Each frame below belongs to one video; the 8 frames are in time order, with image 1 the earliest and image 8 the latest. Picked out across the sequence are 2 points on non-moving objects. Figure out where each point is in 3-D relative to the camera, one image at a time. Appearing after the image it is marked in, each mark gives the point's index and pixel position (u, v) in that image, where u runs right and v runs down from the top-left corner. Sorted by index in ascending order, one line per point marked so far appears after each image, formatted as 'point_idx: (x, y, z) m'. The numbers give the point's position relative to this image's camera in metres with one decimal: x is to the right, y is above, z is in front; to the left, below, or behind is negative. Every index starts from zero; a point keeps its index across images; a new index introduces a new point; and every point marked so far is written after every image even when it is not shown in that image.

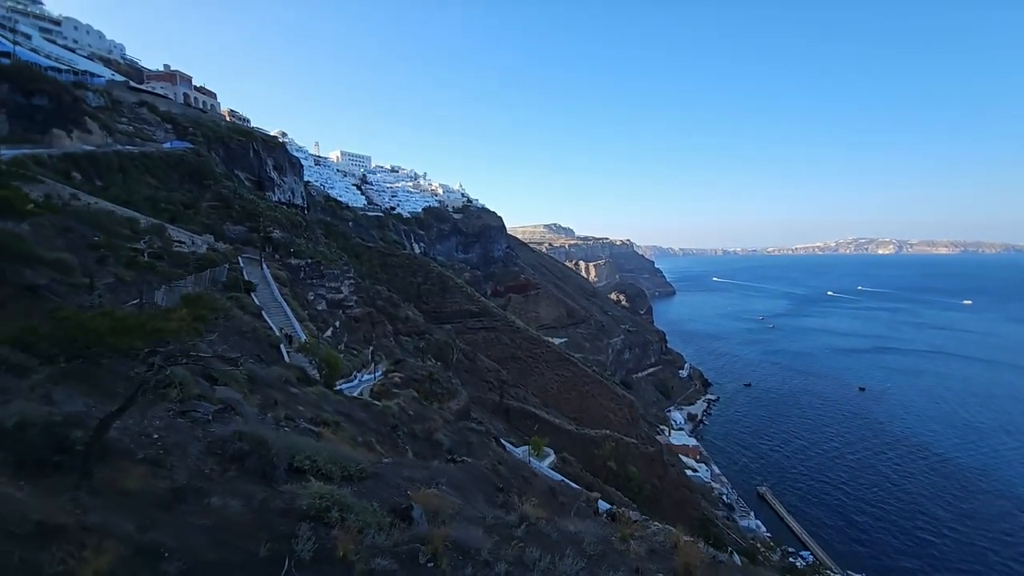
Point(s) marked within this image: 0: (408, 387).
0: (-2.9, -2.7, +14.2) m
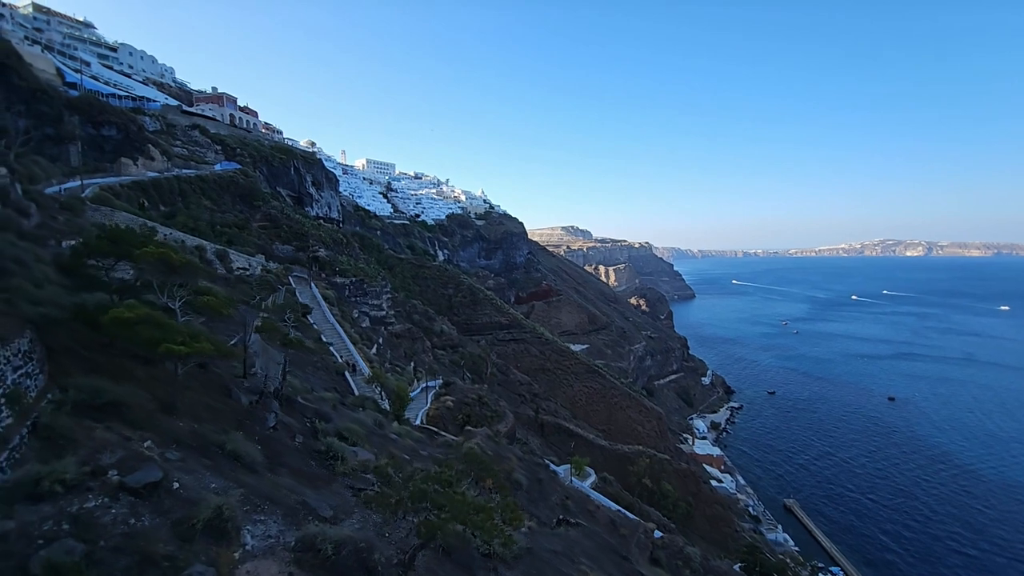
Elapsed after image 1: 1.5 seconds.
0: (-1.5, -3.5, +14.8) m
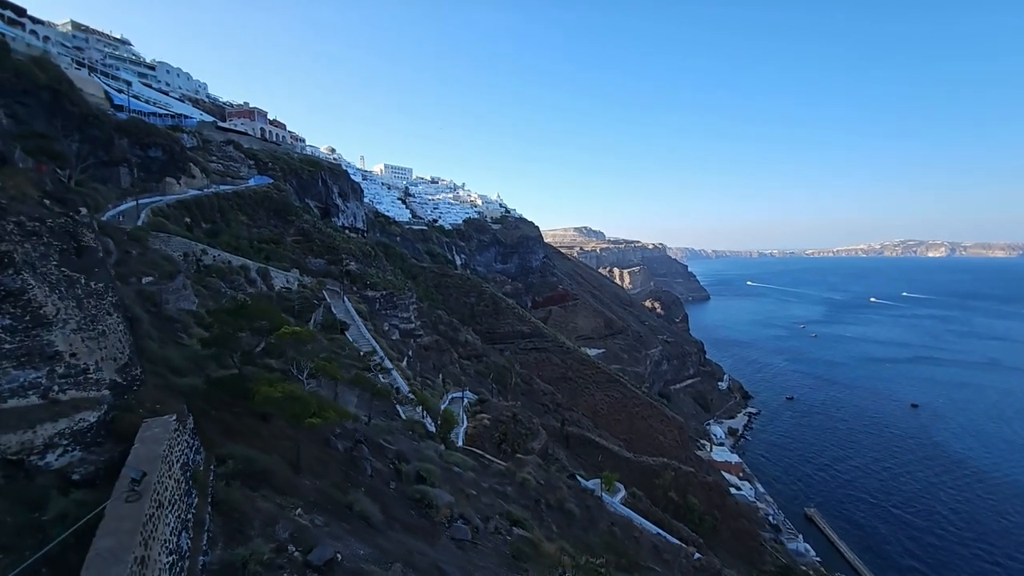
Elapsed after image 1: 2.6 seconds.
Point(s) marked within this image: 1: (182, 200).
0: (-0.5, -4.1, +15.1) m
1: (-12.7, +3.4, +19.9) m
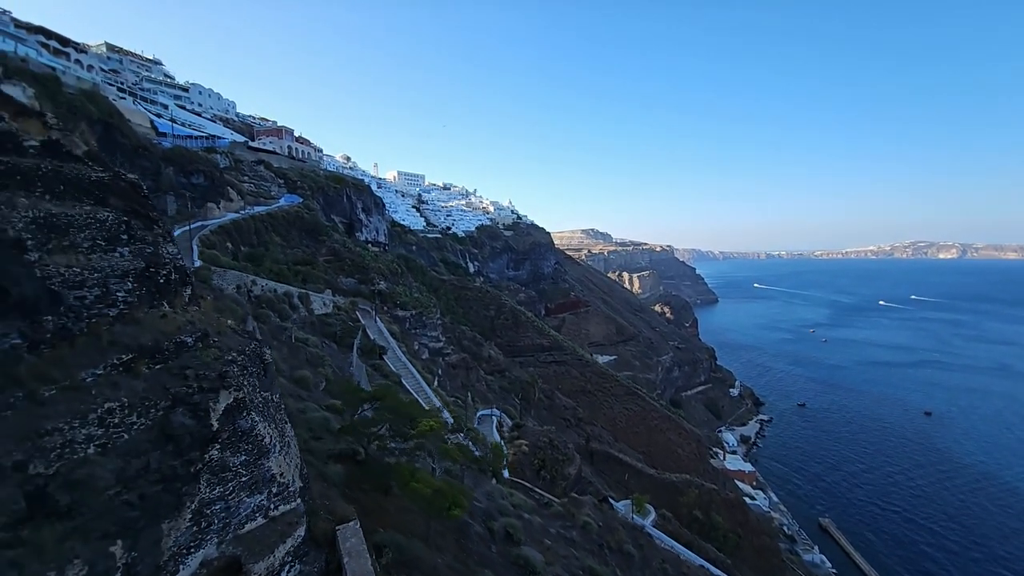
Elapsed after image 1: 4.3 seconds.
0: (+0.7, -5.0, +15.5) m
1: (-11.4, +2.5, +20.5) m
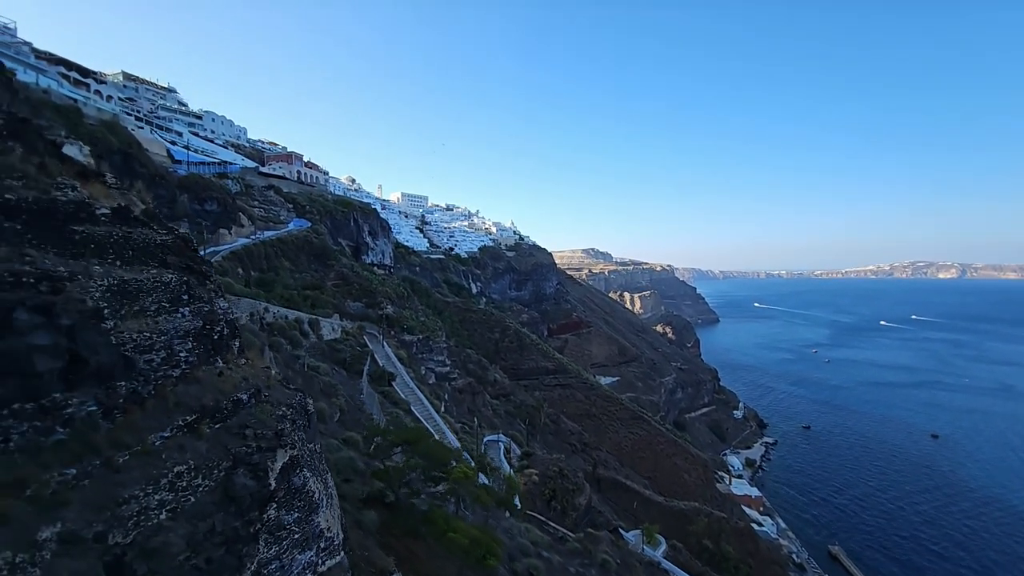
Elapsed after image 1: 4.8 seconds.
0: (+1.0, -5.8, +15.4) m
1: (-11.1, +1.5, +20.7) m
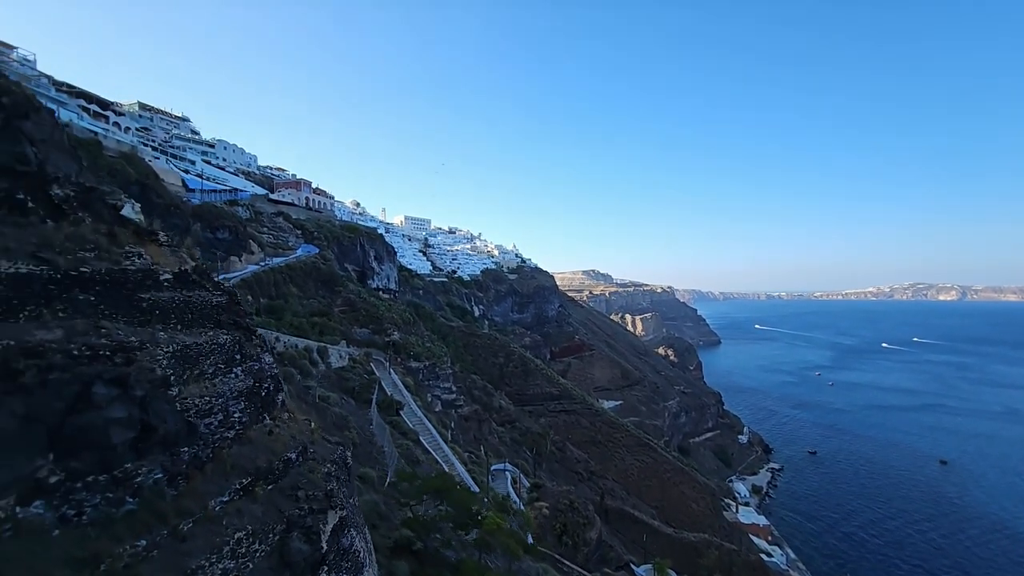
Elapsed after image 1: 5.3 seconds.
0: (+1.3, -6.7, +15.2) m
1: (-10.7, +0.4, +20.9) m
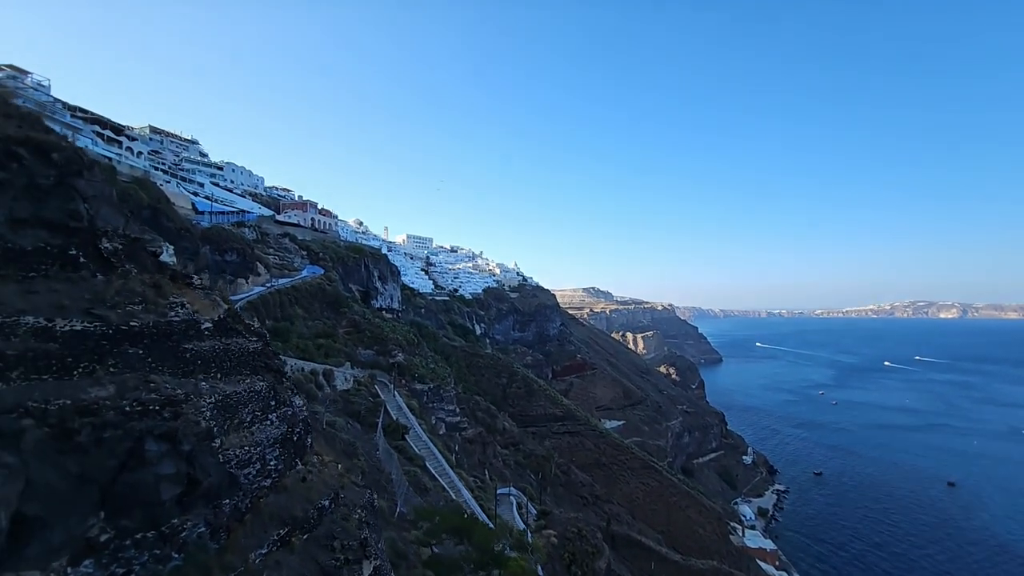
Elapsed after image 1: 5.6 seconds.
0: (+1.5, -7.4, +15.0) m
1: (-10.5, -0.5, +21.0) m
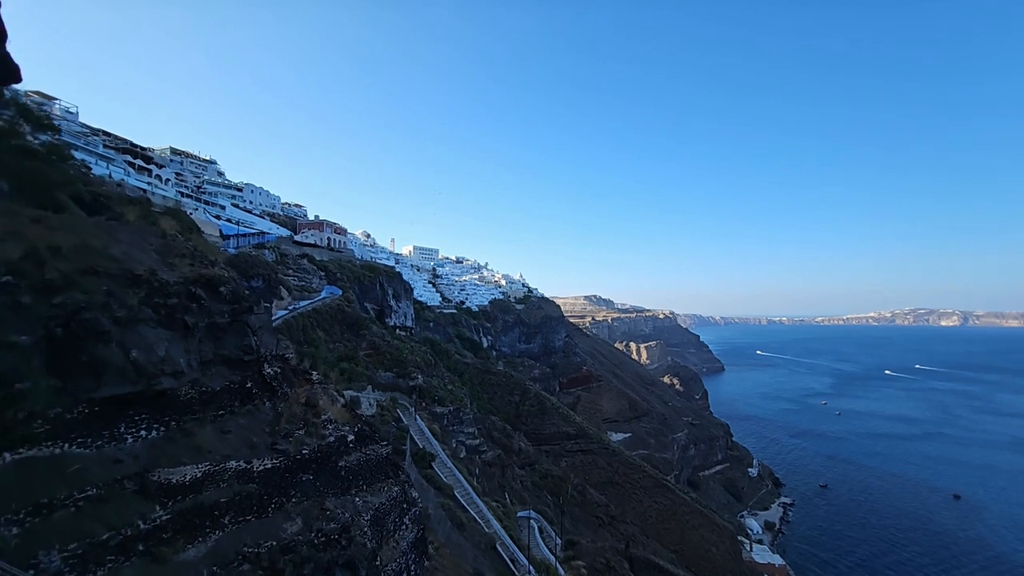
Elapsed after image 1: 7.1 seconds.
0: (+2.3, -8.4, +15.1) m
1: (-9.6, -1.5, +21.3) m
